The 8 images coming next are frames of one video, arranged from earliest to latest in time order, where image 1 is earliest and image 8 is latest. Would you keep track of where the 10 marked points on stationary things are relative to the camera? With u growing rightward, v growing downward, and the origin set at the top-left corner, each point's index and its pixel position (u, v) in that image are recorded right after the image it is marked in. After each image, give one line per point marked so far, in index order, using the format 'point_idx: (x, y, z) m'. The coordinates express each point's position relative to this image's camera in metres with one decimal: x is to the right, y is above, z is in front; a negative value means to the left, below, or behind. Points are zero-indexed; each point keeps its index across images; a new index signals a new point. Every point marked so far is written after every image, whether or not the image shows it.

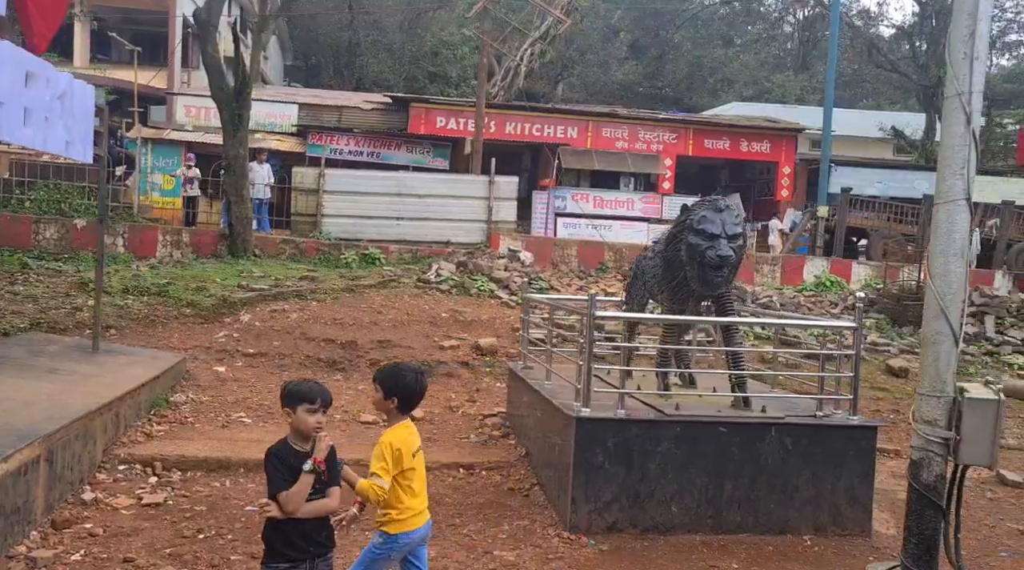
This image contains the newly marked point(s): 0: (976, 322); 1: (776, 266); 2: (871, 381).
0: (+5.8, -0.5, +11.8) m
1: (+4.1, +0.3, +14.4) m
2: (+3.7, -1.0, +9.7) m
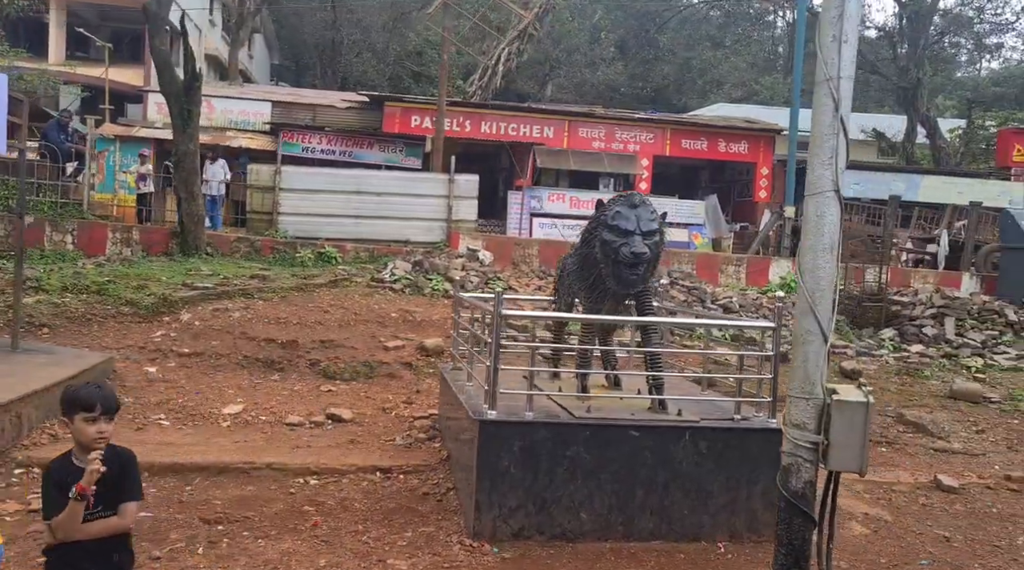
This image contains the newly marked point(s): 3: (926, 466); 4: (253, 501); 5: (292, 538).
0: (+5.3, -0.5, +11.7) m
1: (+3.5, +0.3, +14.2) m
2: (+3.1, -1.0, +9.5) m
3: (+3.1, -1.4, +7.2) m
4: (-1.5, -1.2, +5.4) m
5: (-1.1, -1.3, +4.8) m
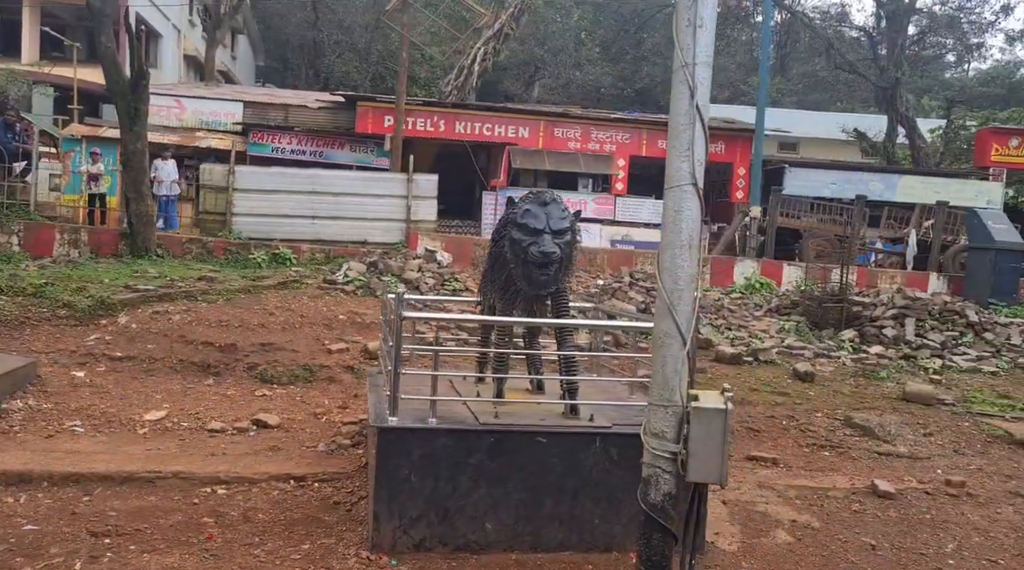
0: (+4.7, -0.5, +11.5) m
1: (+2.9, +0.3, +14.0) m
2: (+2.6, -1.0, +9.3) m
3: (+2.6, -1.4, +7.0) m
4: (-2.0, -1.2, +5.1) m
5: (-1.6, -1.3, +4.6) m
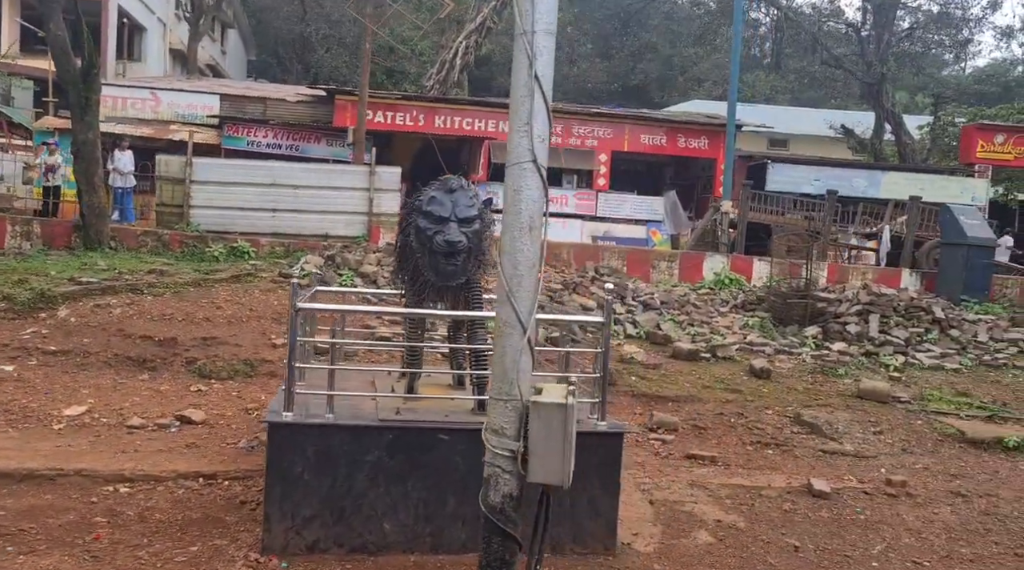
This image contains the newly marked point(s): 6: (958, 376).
0: (+4.2, -0.4, +11.3) m
1: (+2.4, +0.3, +13.8) m
2: (+2.1, -0.9, +9.2) m
3: (+2.1, -1.3, +6.8) m
4: (-2.5, -1.2, +4.9) m
5: (-2.1, -1.3, +4.4) m
6: (+4.8, -1.0, +10.1) m
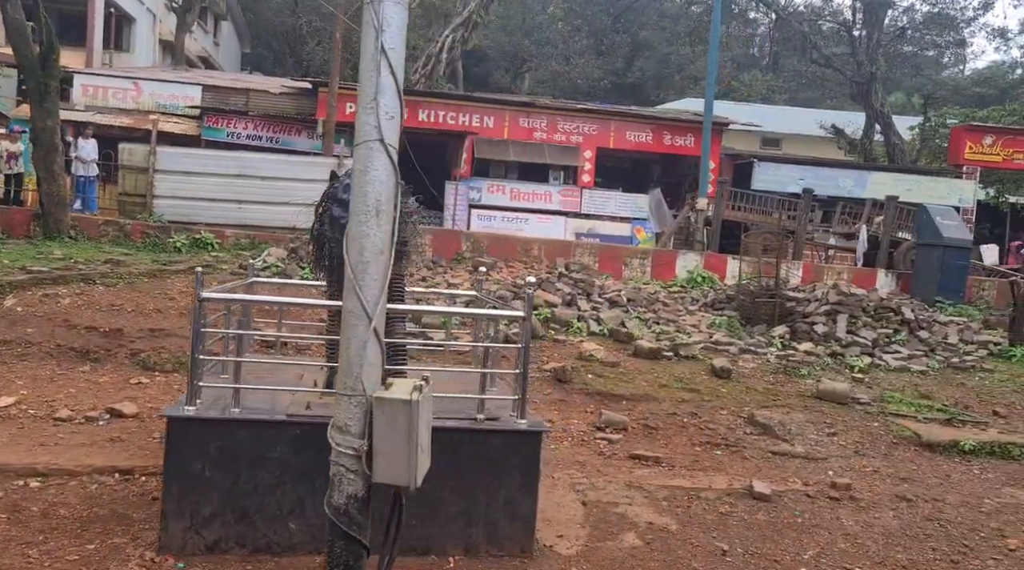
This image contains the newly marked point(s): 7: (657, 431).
0: (+3.8, -0.4, +11.2) m
1: (+2.0, +0.4, +13.7) m
2: (+1.7, -0.9, +9.0) m
3: (+1.7, -1.3, +6.7) m
4: (-2.9, -1.1, +4.8) m
5: (-2.5, -1.2, +4.3) m
6: (+4.3, -1.0, +9.9) m
7: (+1.2, -1.2, +7.5) m
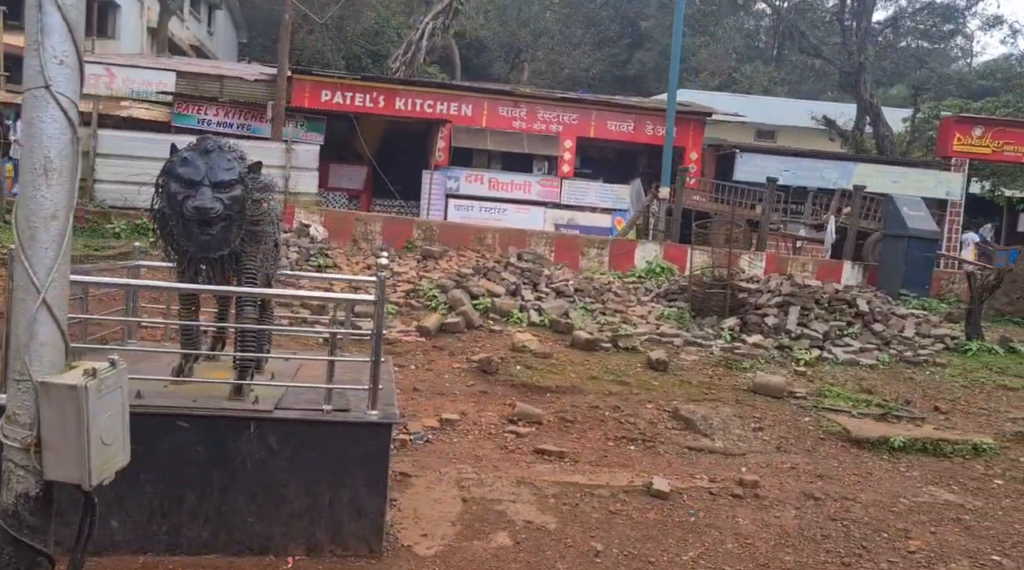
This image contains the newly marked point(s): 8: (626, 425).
0: (+3.1, -0.3, +10.9) m
1: (+1.3, +0.5, +13.4) m
2: (+1.0, -0.8, +8.7) m
3: (+1.0, -1.2, +6.4) m
4: (-3.6, -1.0, +4.5) m
5: (-3.2, -1.1, +4.0) m
6: (+3.7, -0.9, +9.6) m
7: (+0.5, -1.1, +7.2) m
8: (+0.9, -1.1, +7.3) m
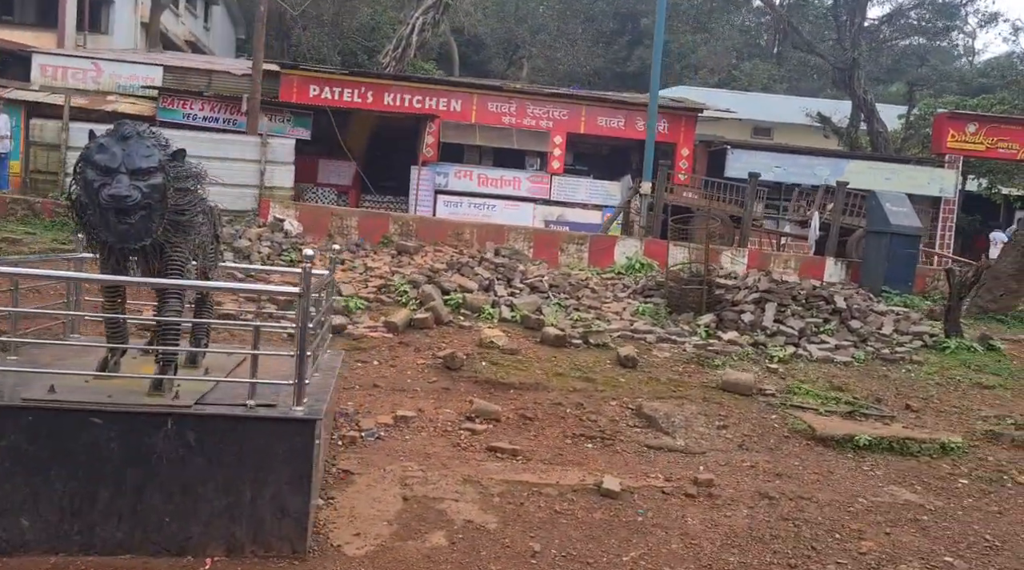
0: (+2.8, -0.3, +10.7) m
1: (+1.0, +0.6, +13.2) m
2: (+0.7, -0.8, +8.6) m
3: (+0.7, -1.2, +6.2) m
4: (-3.9, -1.0, +4.4) m
5: (-3.6, -1.1, +3.8) m
6: (+3.3, -0.8, +9.5) m
7: (+0.2, -1.0, +7.1) m
8: (+0.6, -1.0, +7.2) m
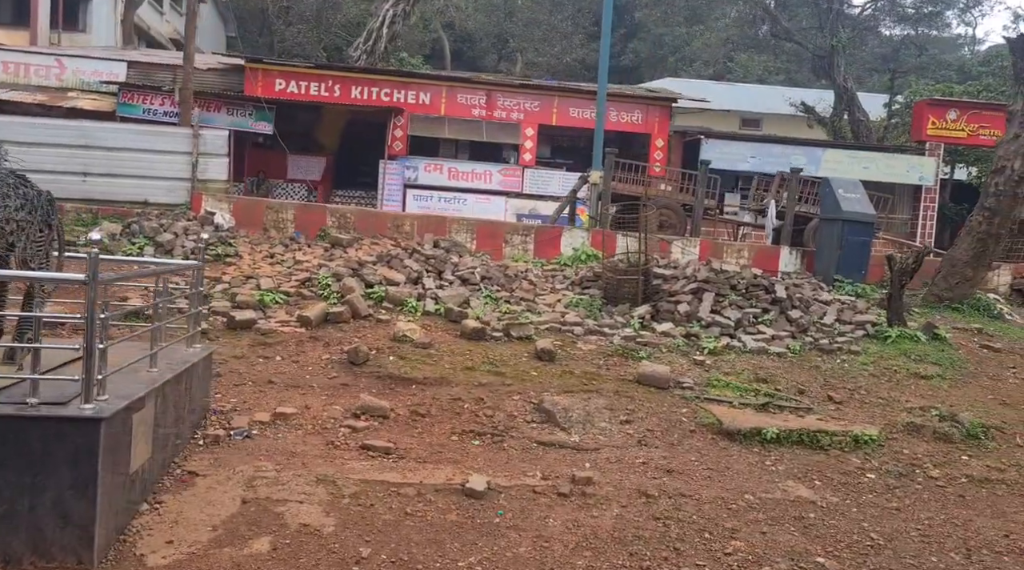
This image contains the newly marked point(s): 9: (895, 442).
0: (+2.0, -0.2, +10.4) m
1: (+0.2, +0.7, +12.9) m
2: (-0.1, -0.7, +8.2) m
3: (-0.1, -1.1, +5.9) m
4: (-4.7, -0.9, +4.1) m
5: (-4.4, -1.0, +3.5) m
6: (+2.6, -0.7, +9.1) m
7: (-0.6, -1.0, +6.8) m
8: (-0.2, -1.0, +6.8) m
9: (+2.8, -1.2, +7.0) m
